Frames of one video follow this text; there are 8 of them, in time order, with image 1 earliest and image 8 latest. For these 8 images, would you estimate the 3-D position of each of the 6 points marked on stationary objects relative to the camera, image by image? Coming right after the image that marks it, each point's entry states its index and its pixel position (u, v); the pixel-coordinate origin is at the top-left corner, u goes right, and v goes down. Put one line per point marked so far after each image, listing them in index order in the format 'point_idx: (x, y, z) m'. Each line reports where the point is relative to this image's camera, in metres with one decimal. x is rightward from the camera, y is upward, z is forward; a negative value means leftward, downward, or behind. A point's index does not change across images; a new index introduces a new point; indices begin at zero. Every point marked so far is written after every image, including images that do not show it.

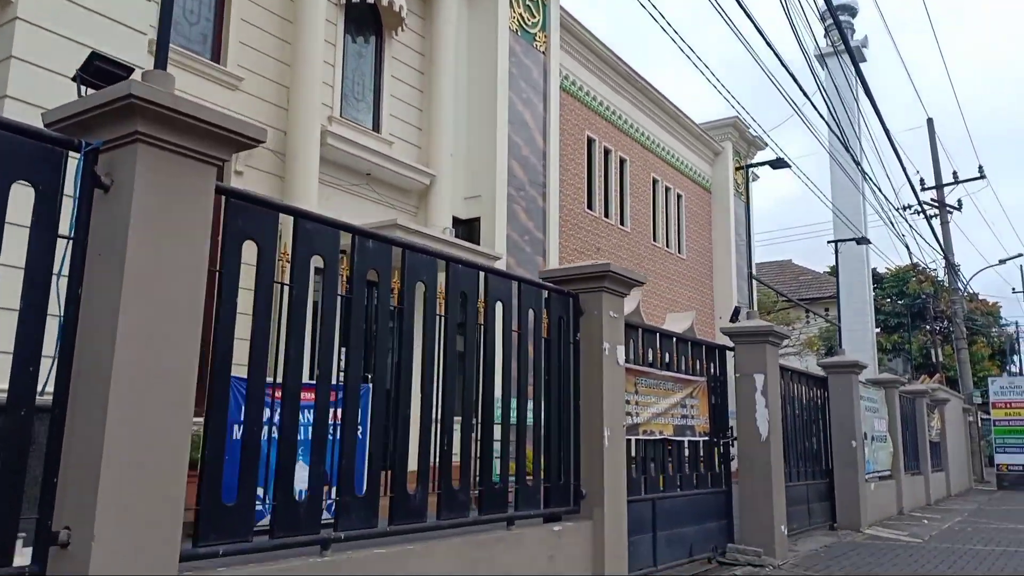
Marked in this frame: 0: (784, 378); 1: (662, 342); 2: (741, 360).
0: (+3.8, -1.3, +11.6) m
1: (+1.5, -0.5, +8.2) m
2: (+2.6, -0.8, +9.4) m
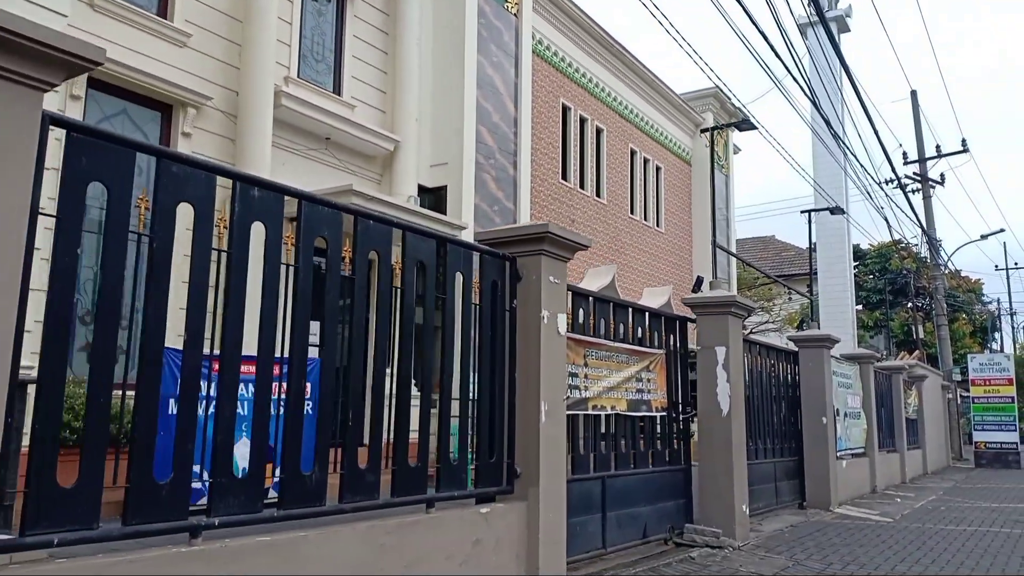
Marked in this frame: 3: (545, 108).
0: (+3.3, -0.9, +11.2) m
1: (+1.0, -0.2, +7.7) m
2: (+2.1, -0.5, +8.9) m
3: (+0.8, +4.3, +19.4) m
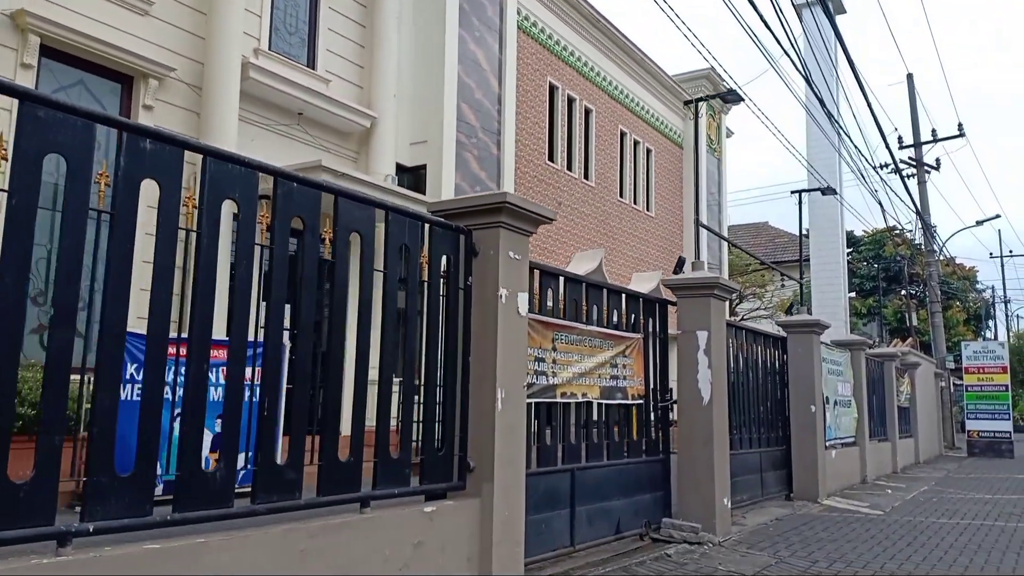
0: (+3.0, -0.6, +10.7) m
1: (+0.7, 0.0, +7.2) m
2: (+1.8, -0.3, +8.4) m
3: (+0.4, +4.6, +18.8) m
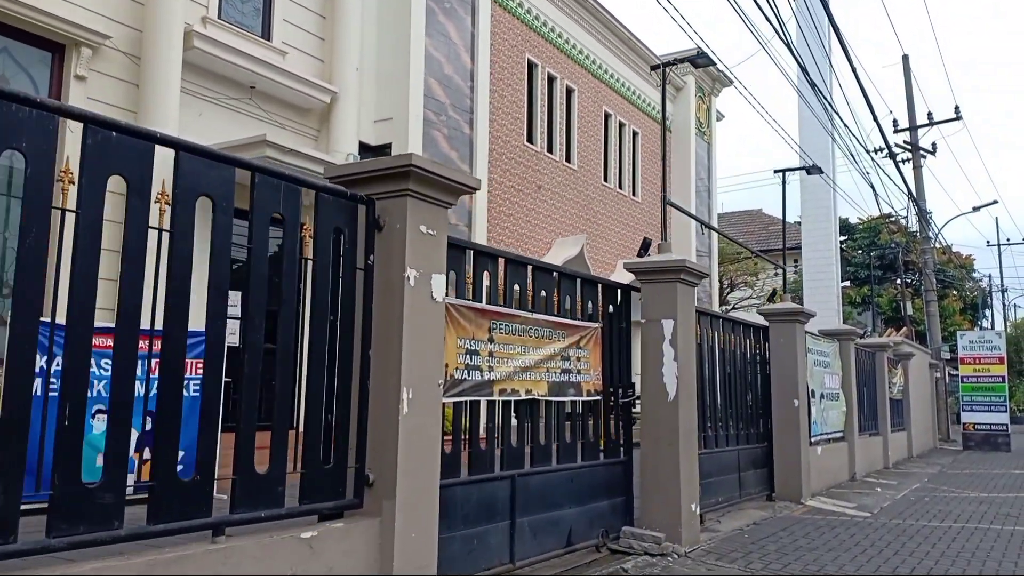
0: (+2.5, -0.5, +9.9) m
1: (+0.2, +0.1, +6.4) m
2: (+1.3, -0.1, +7.6) m
3: (-0.1, +4.9, +18.0) m
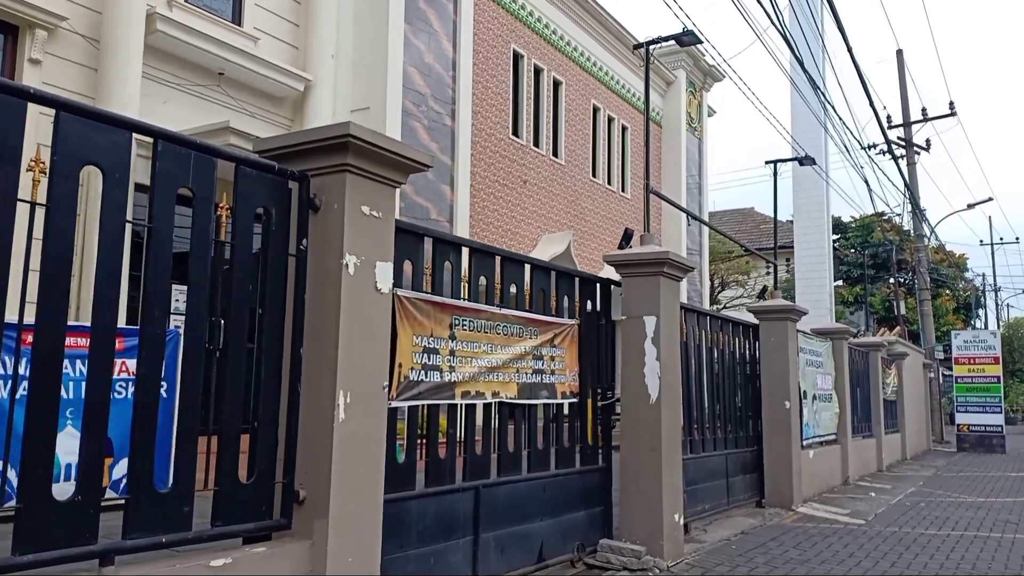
0: (+2.2, -0.4, +9.4) m
1: (0.0, +0.1, +5.9) m
2: (+1.0, -0.1, +7.1) m
3: (-0.4, +5.0, +17.4) m
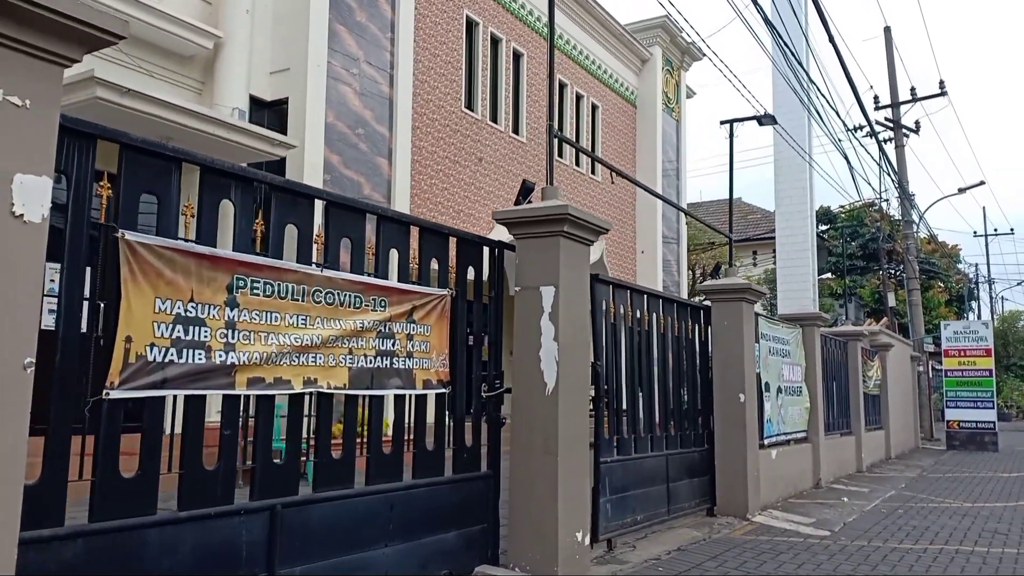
0: (+1.3, -0.2, +8.0) m
1: (-1.0, +0.4, +4.5) m
2: (+0.1, +0.2, +5.7) m
3: (-1.4, +5.3, +16.0) m
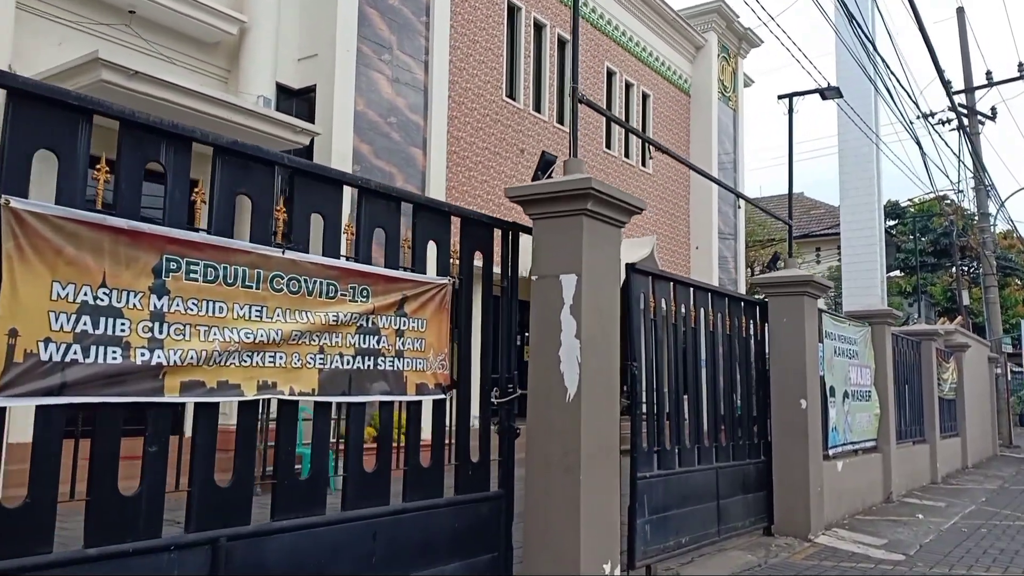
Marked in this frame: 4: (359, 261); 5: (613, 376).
0: (+1.5, -0.1, +7.2) m
1: (-1.0, +0.4, +3.8) m
2: (+0.2, +0.2, +4.9) m
3: (-0.6, +5.3, +15.3) m
4: (-0.7, +0.1, +4.0) m
5: (+0.6, -0.5, +4.9) m
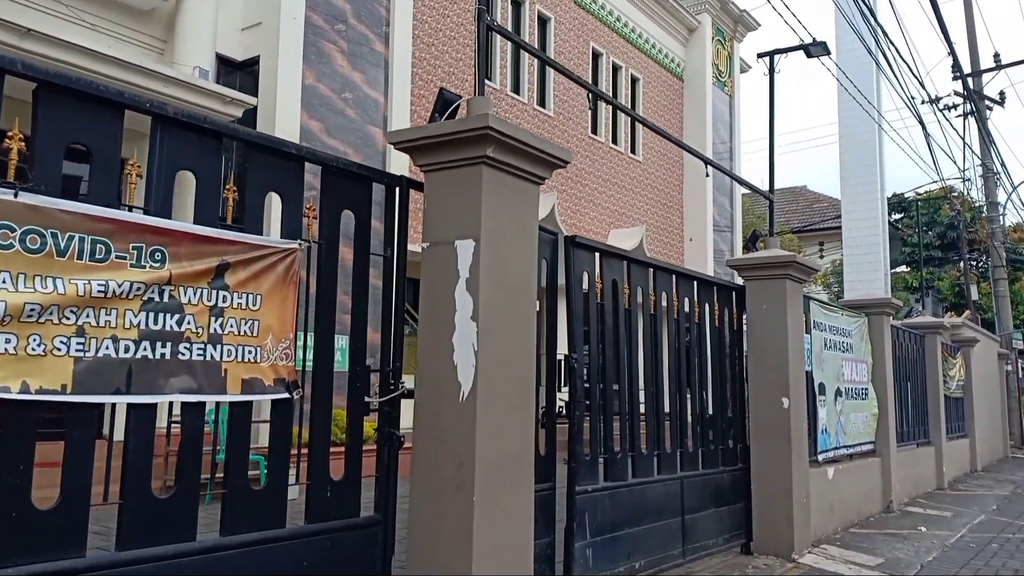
0: (+1.0, +0.1, +6.1) m
1: (-1.5, +0.6, +2.8) m
2: (-0.4, +0.4, +3.9) m
3: (-1.1, +5.5, +14.3) m
4: (-1.3, +0.3, +3.0) m
5: (+0.1, -0.4, +3.9) m
